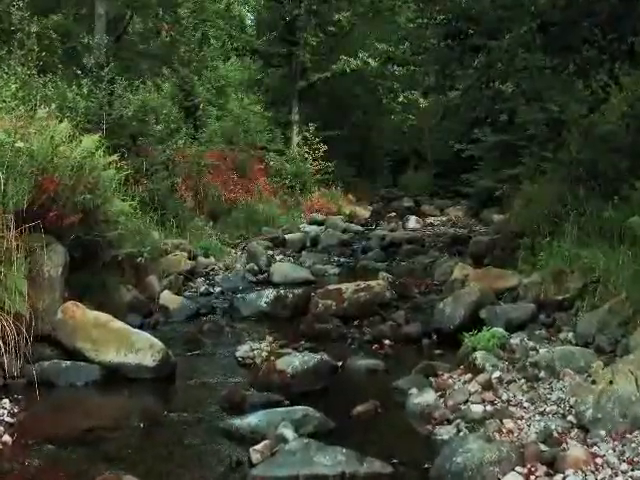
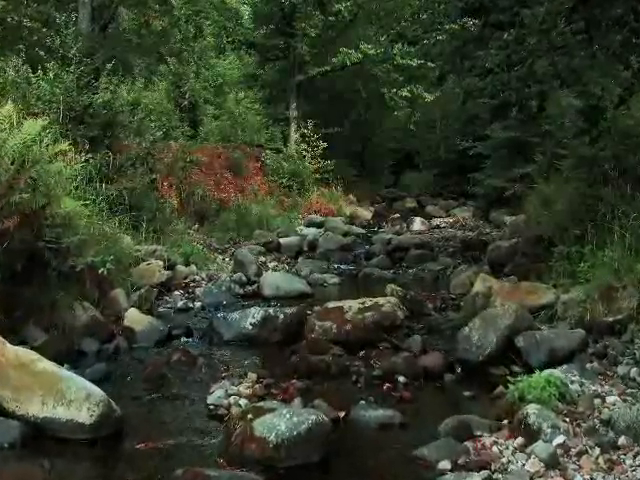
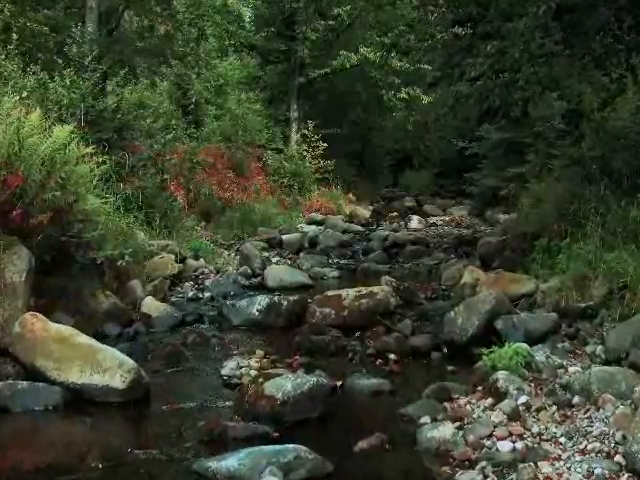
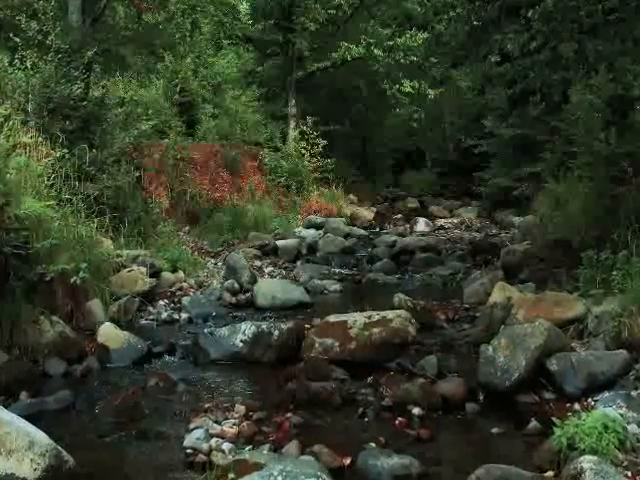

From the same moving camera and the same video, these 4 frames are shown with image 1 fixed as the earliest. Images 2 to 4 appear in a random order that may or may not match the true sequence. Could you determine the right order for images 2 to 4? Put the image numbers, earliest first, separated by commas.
3, 2, 4
